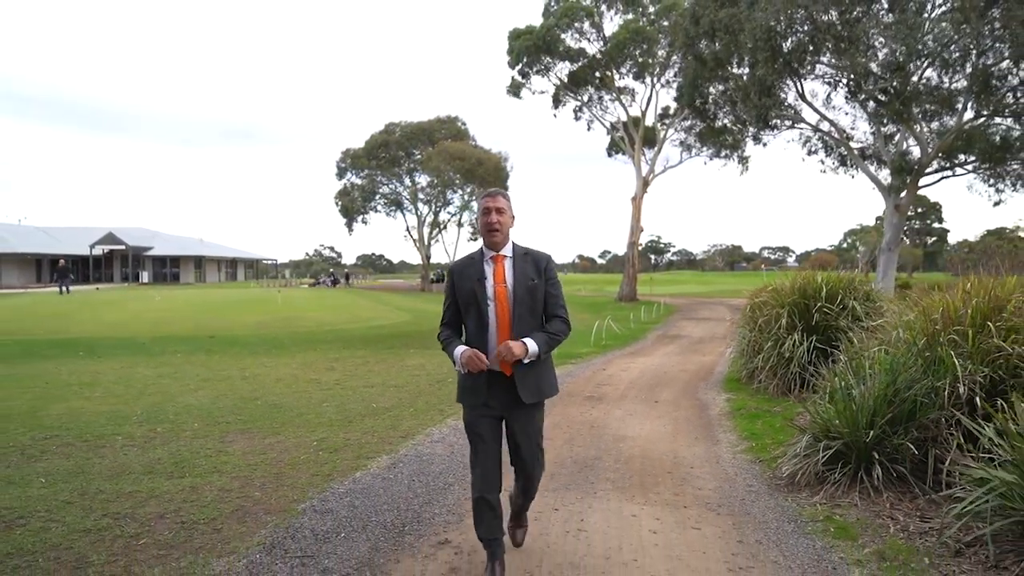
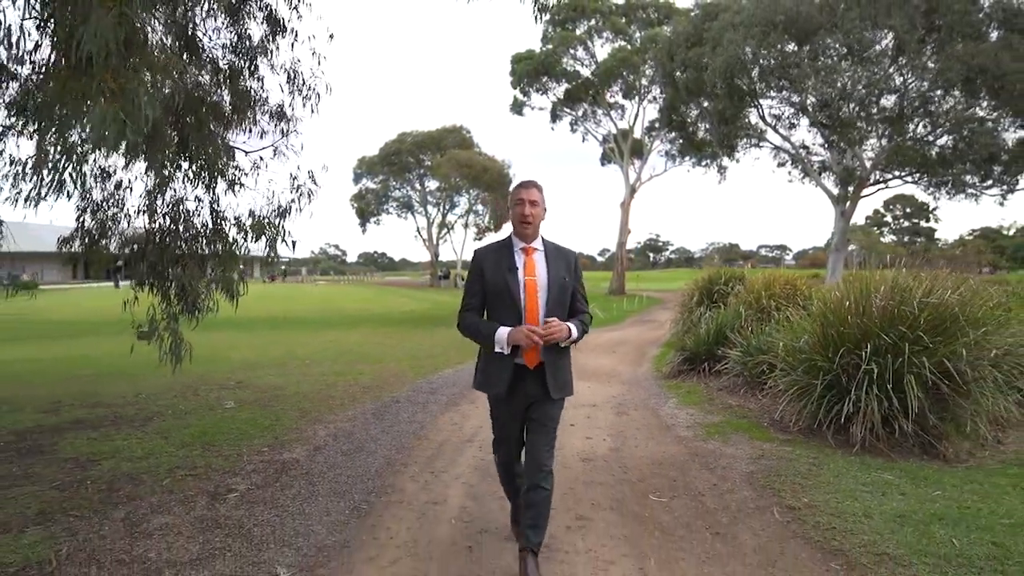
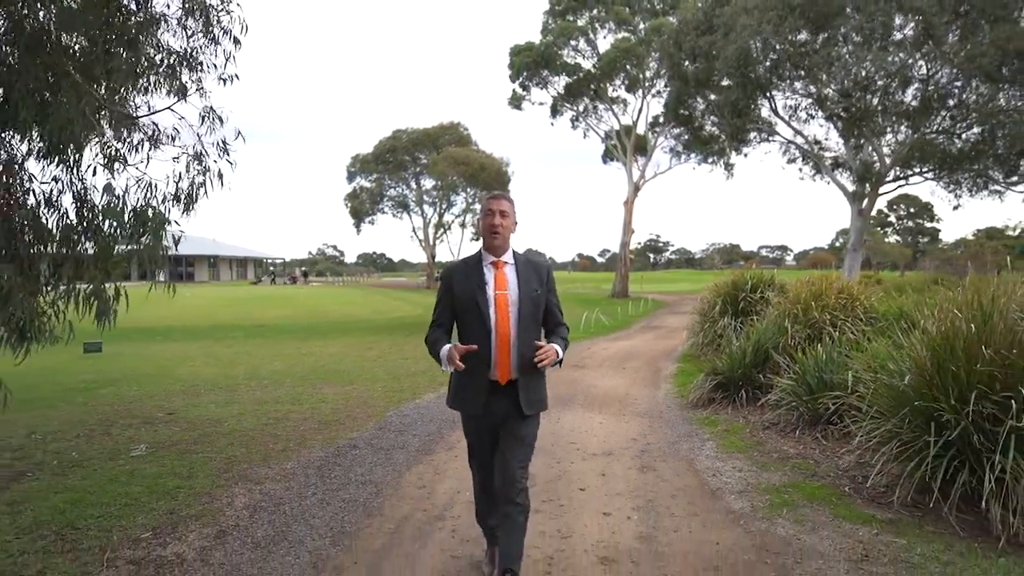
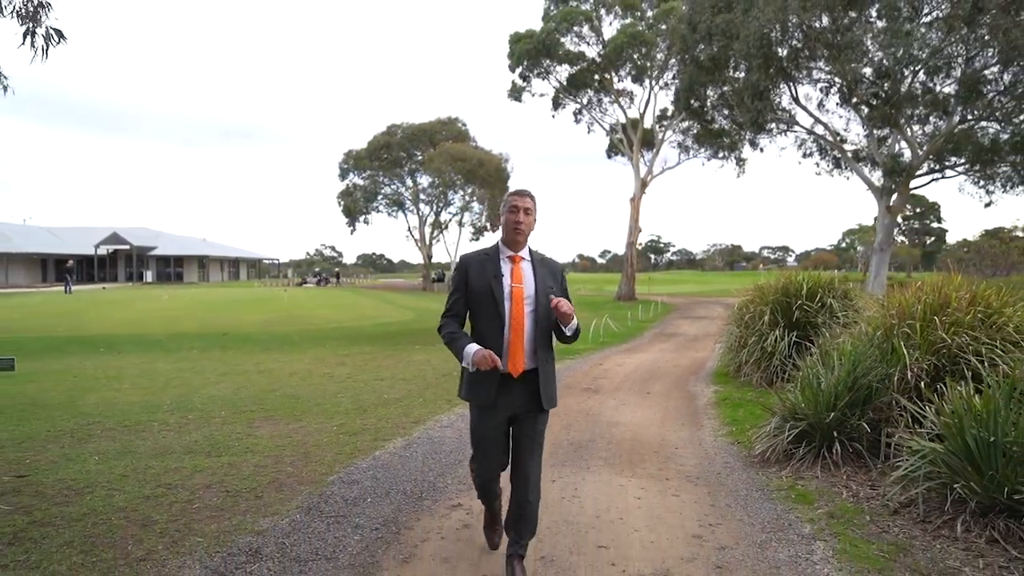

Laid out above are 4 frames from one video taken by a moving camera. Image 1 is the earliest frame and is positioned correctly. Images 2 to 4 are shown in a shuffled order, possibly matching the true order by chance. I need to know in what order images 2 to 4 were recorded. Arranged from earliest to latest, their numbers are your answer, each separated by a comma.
4, 3, 2
